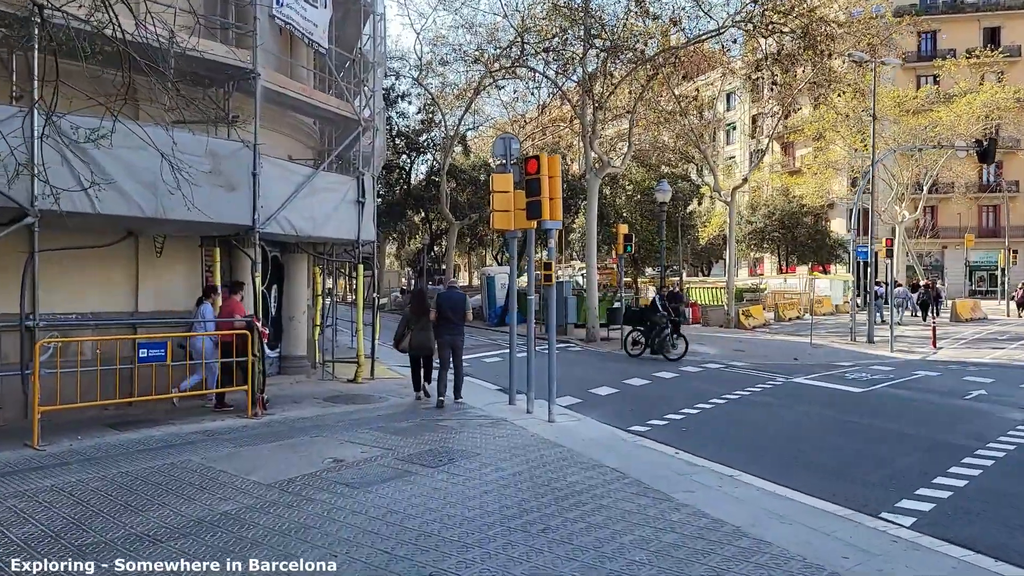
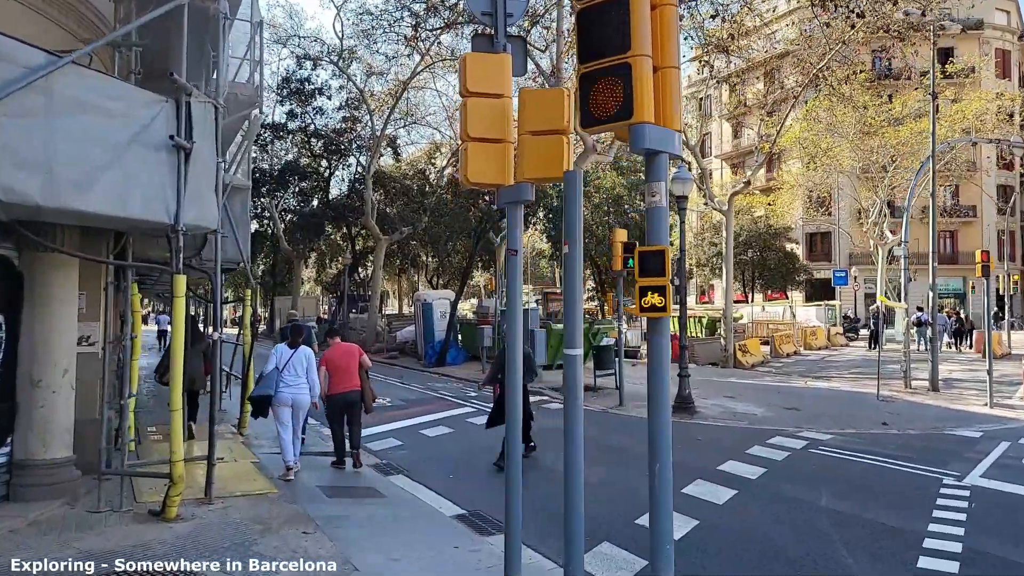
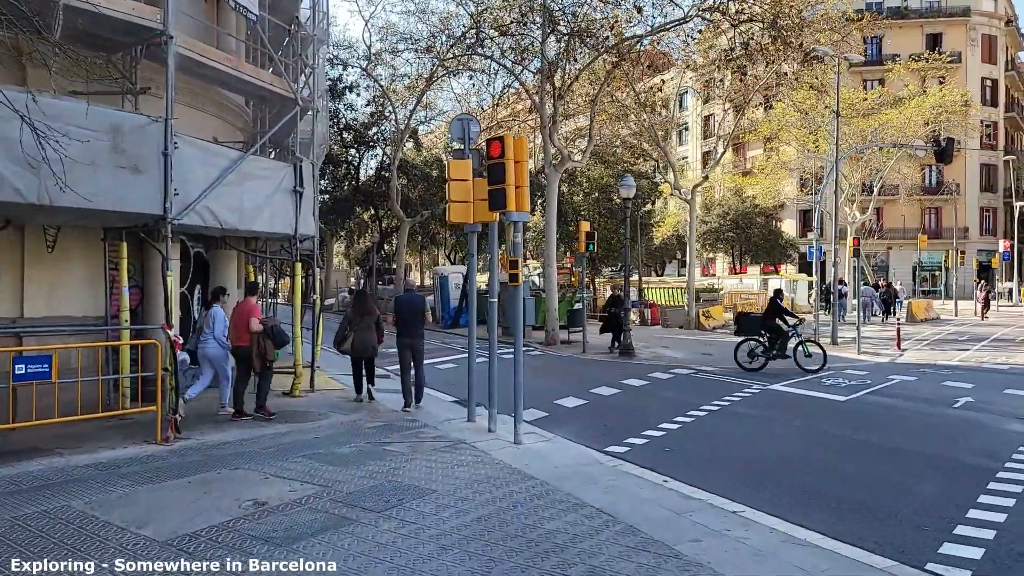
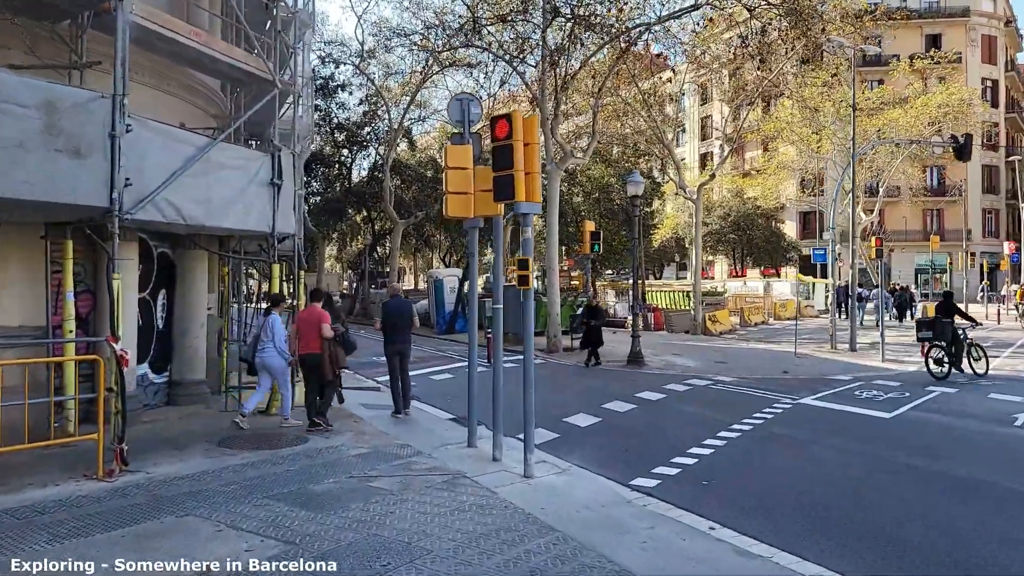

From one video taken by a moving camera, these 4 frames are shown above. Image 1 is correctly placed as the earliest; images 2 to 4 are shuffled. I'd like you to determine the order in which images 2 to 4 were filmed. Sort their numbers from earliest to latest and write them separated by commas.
3, 4, 2
